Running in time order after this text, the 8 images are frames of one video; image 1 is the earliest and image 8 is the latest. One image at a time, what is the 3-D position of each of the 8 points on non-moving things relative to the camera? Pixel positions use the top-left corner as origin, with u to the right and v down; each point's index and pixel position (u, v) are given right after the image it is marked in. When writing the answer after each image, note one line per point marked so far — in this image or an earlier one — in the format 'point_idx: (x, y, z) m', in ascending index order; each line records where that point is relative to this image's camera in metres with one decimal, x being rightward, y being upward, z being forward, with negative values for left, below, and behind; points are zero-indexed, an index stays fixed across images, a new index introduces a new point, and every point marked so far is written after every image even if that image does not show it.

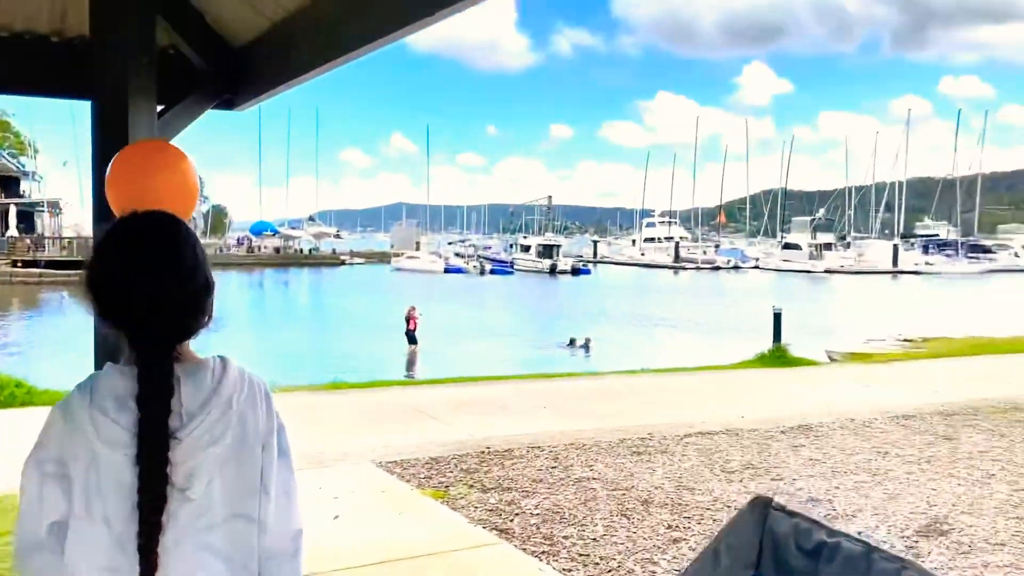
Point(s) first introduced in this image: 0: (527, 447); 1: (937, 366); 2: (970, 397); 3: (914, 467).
0: (+0.1, -1.9, +10.4) m
1: (+9.7, -1.8, +19.9) m
2: (+7.8, -1.9, +14.9) m
3: (+4.4, -2.0, +9.6) m
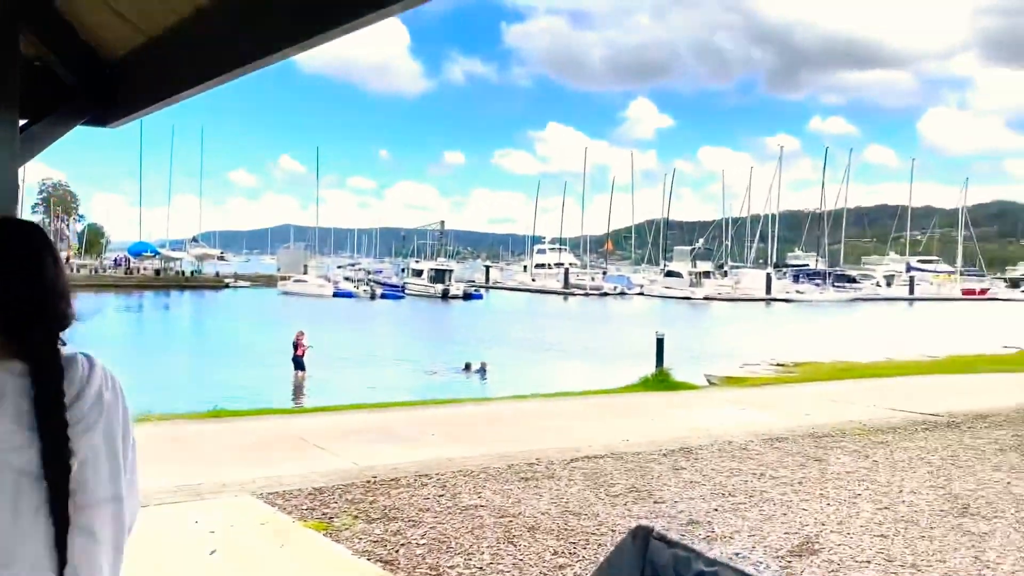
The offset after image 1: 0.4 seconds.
0: (-1.2, -2.3, +10.4) m
1: (+7.2, -2.5, +21.0) m
2: (+5.9, -2.4, +15.9) m
3: (+3.2, -2.3, +10.1) m
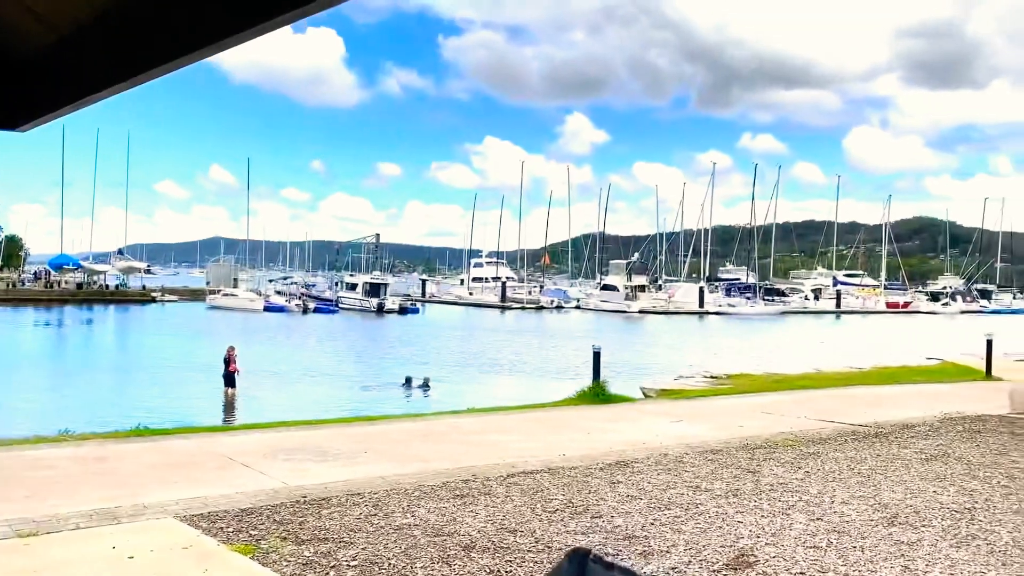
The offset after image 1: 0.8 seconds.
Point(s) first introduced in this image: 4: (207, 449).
0: (-1.9, -2.4, +10.1) m
1: (+5.6, -2.8, +21.3) m
2: (+4.8, -2.7, +16.1) m
3: (+2.5, -2.5, +10.1) m
4: (-4.6, -2.4, +13.1) m
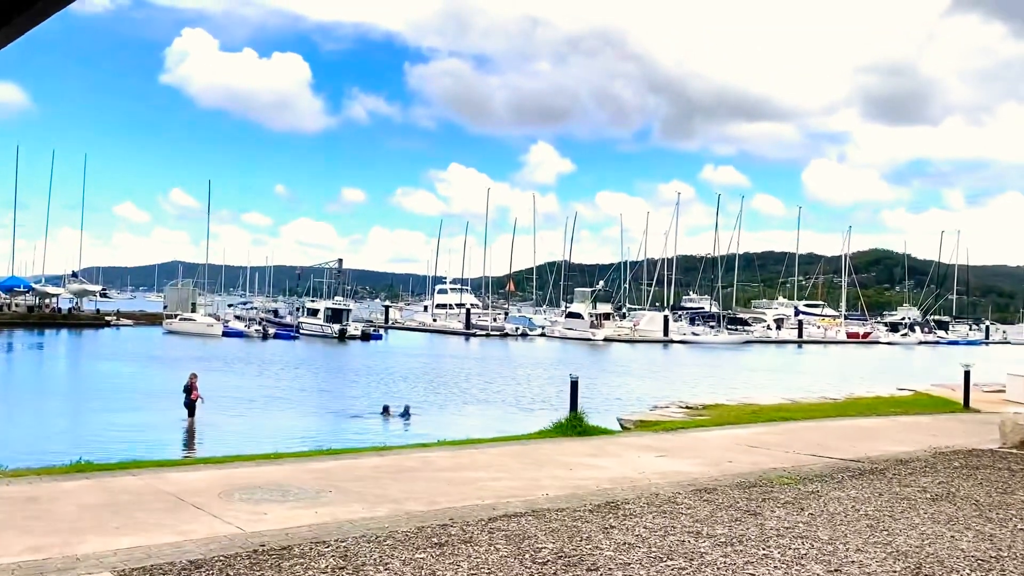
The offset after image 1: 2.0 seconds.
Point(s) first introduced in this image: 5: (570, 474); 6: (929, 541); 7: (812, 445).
0: (-2.1, -2.6, +9.0) m
1: (+5.0, -3.5, +20.5) m
2: (+4.3, -3.1, +15.2) m
3: (+2.3, -2.8, +9.2) m
4: (-4.9, -2.7, +11.9) m
5: (+1.0, -3.0, +13.9) m
6: (+4.7, -2.9, +9.8) m
7: (+6.5, -3.4, +18.6) m
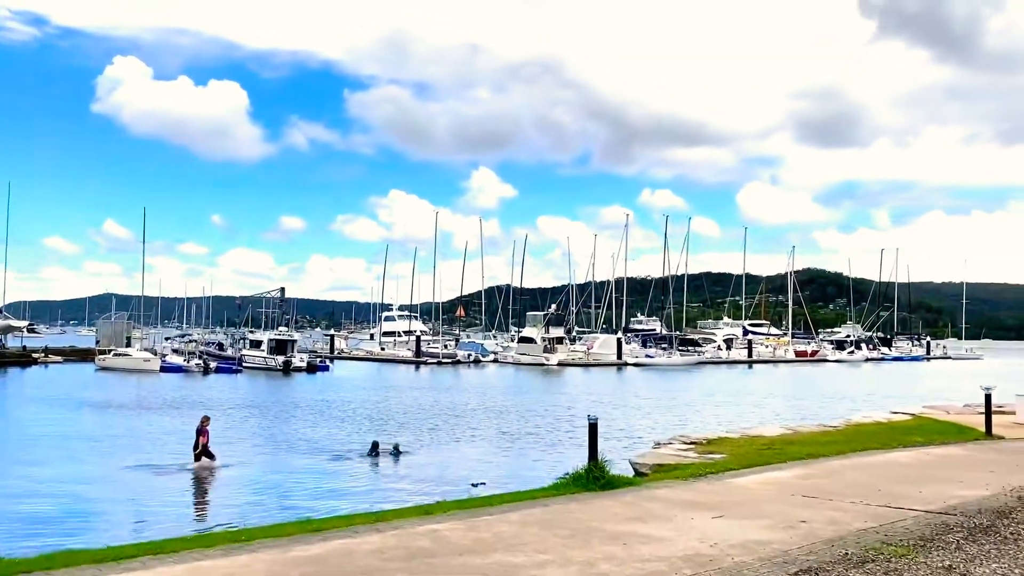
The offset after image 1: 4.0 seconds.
0: (-1.2, -2.9, +5.9) m
1: (+5.1, -3.9, +17.8) m
2: (+4.8, -3.5, +12.5) m
3: (+3.1, -3.0, +6.4) m
4: (-4.2, -3.2, +8.6) m
5: (+1.5, -3.4, +11.0) m
6: (+5.5, -3.0, +7.2) m
7: (+6.7, -3.8, +16.0) m
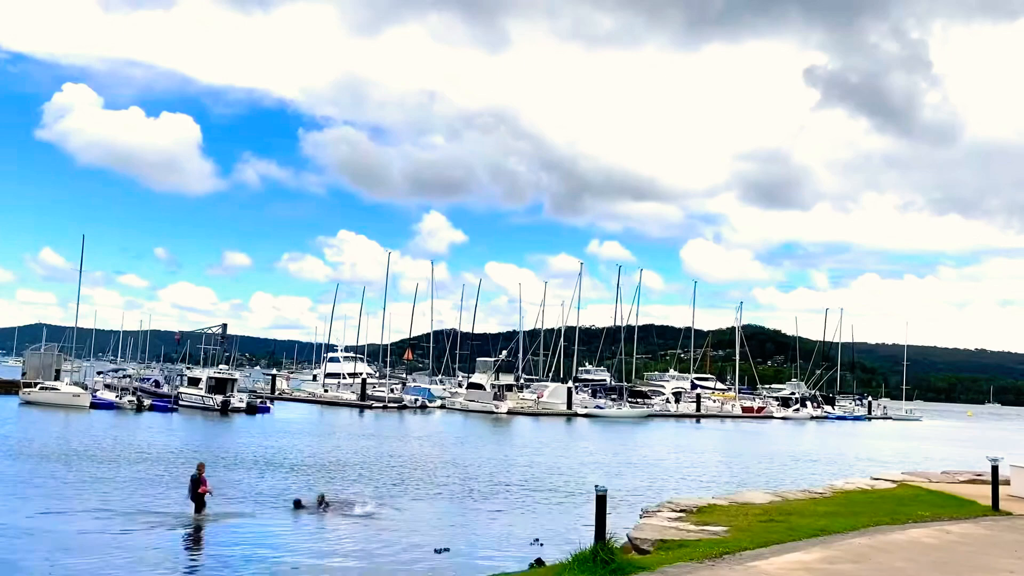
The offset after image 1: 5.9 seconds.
0: (-0.6, -3.0, +3.3) m
1: (+4.9, -4.9, +15.5) m
2: (+4.9, -4.2, +10.3) m
3: (+3.7, -3.3, +4.1) m
4: (-3.8, -3.3, +5.8) m
5: (+1.7, -3.9, +8.6) m
6: (+6.0, -3.5, +5.0) m
7: (+6.6, -4.8, +13.8) m
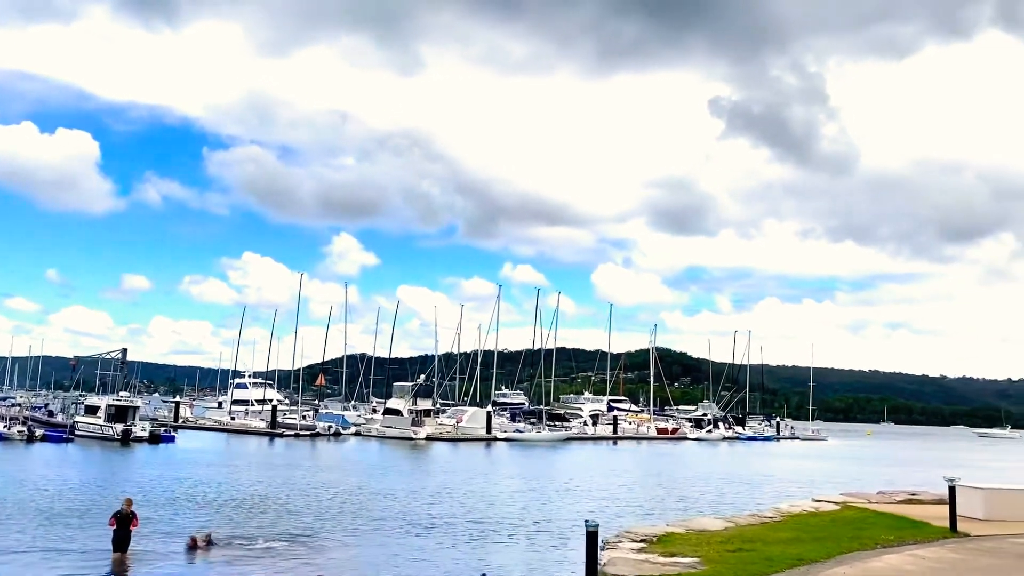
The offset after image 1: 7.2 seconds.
0: (+0.2, -2.9, +1.7) m
1: (+4.4, -5.2, +14.3) m
2: (+5.0, -4.3, +9.1) m
3: (+4.4, -3.2, +2.8) m
4: (-3.2, -3.2, +3.8) m
5: (+2.0, -3.9, +7.1) m
6: (+6.6, -3.4, +4.0) m
7: (+6.3, -4.9, +12.8) m
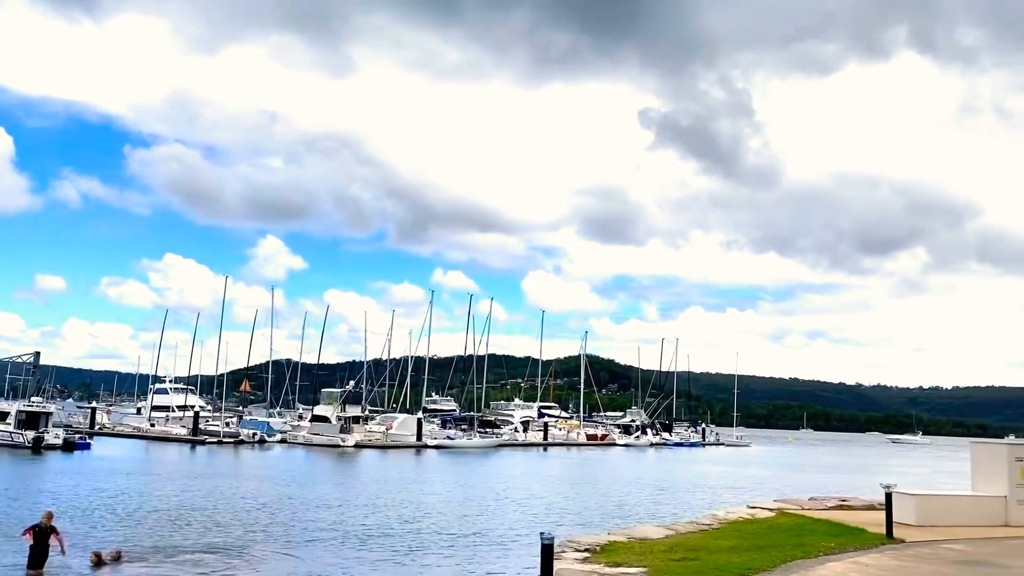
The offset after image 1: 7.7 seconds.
0: (+0.4, -2.8, +1.1) m
1: (+3.6, -5.2, +14.0) m
2: (+4.6, -4.3, +8.9) m
3: (+4.5, -3.2, +2.6) m
4: (-3.2, -3.1, +2.9) m
5: (+1.8, -3.9, +6.7) m
6: (+6.7, -3.5, +3.9) m
7: (+5.6, -5.0, +12.7) m
